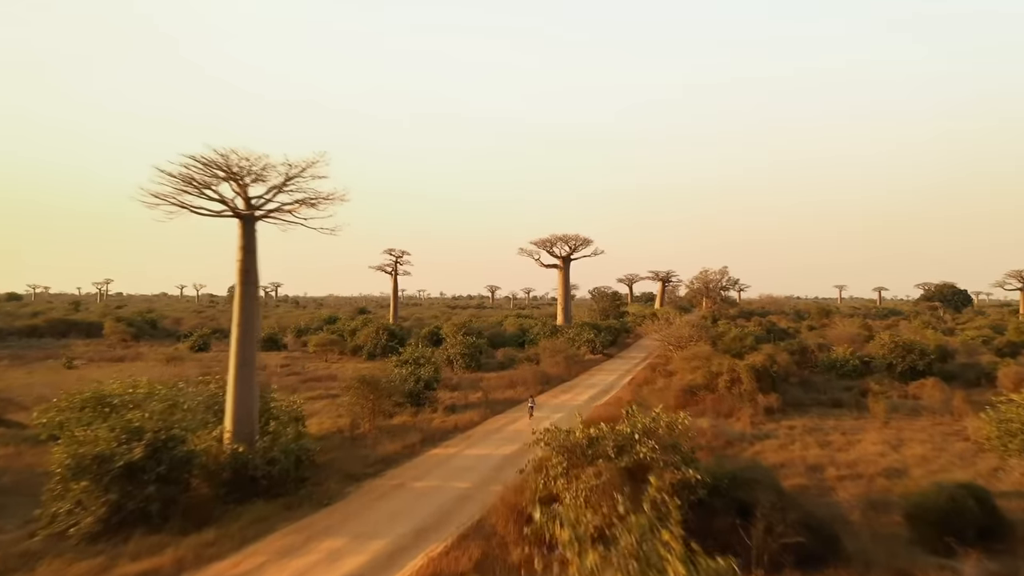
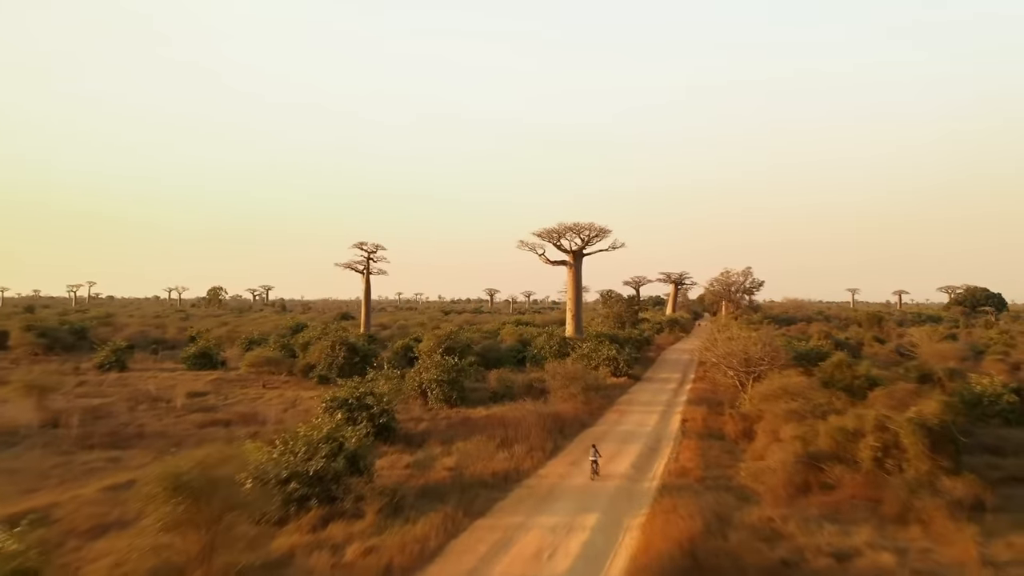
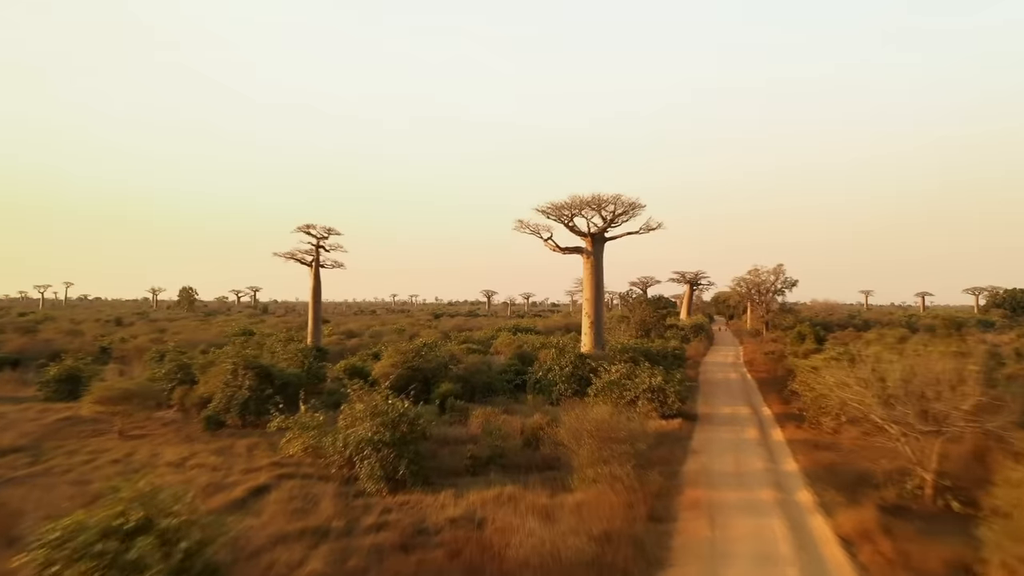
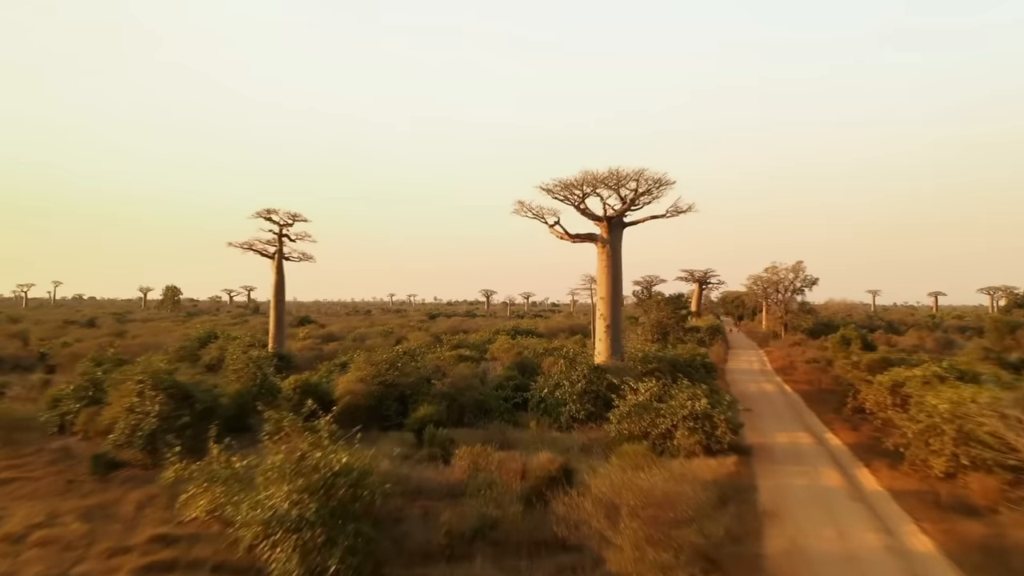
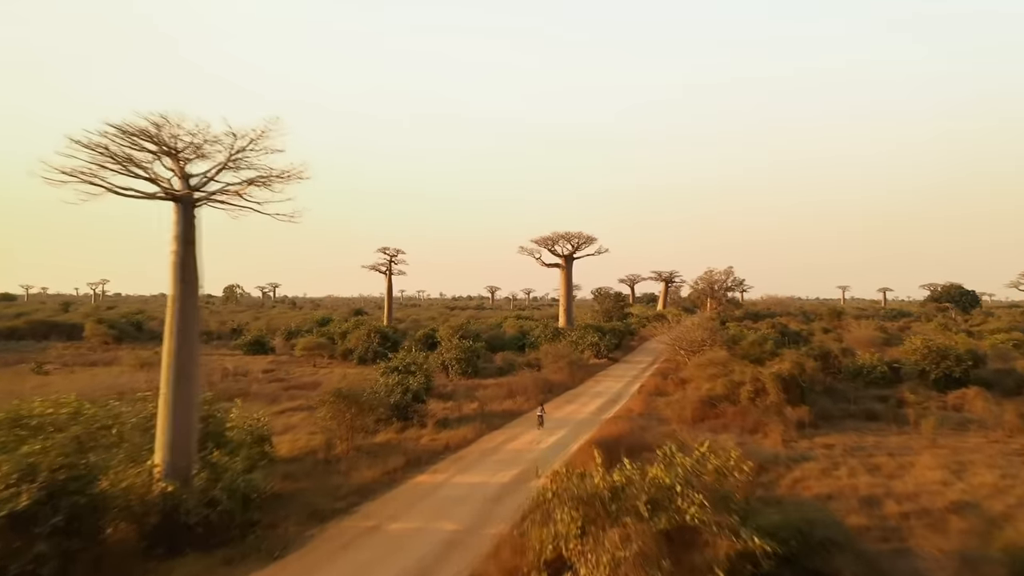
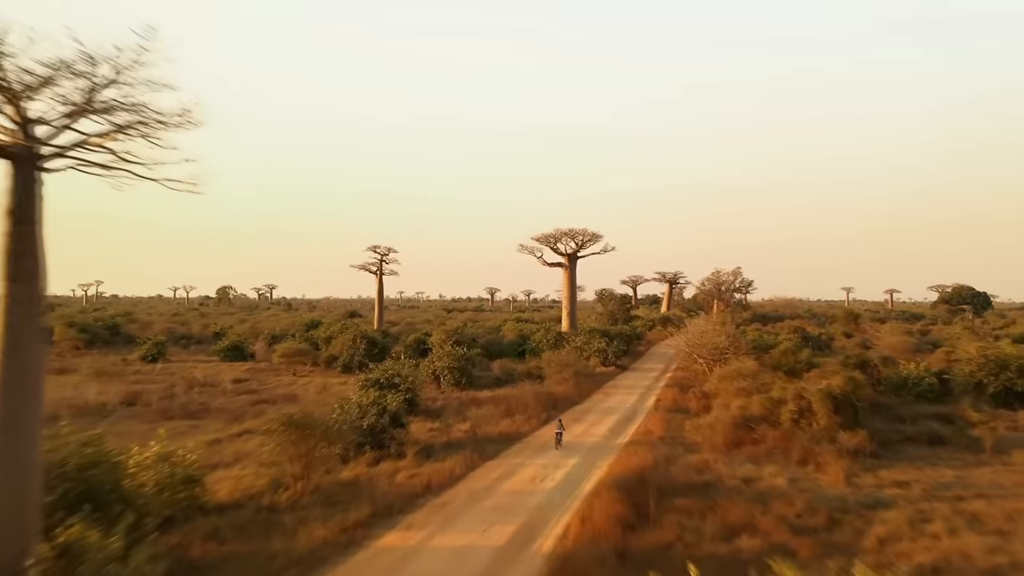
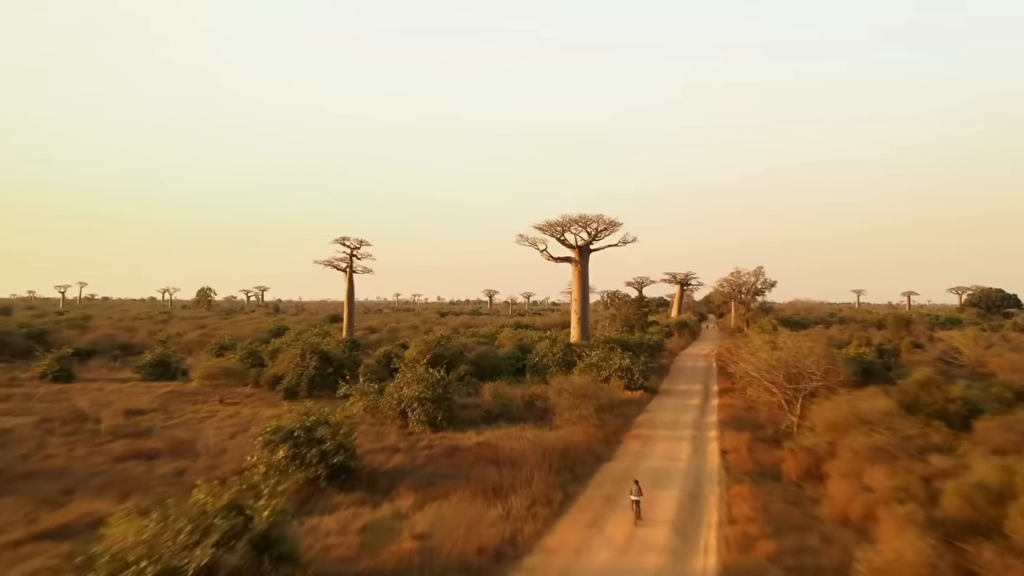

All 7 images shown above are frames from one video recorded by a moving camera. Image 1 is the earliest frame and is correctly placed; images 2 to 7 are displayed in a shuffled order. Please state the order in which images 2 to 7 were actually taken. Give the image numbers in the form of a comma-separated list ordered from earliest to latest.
5, 6, 2, 7, 3, 4
